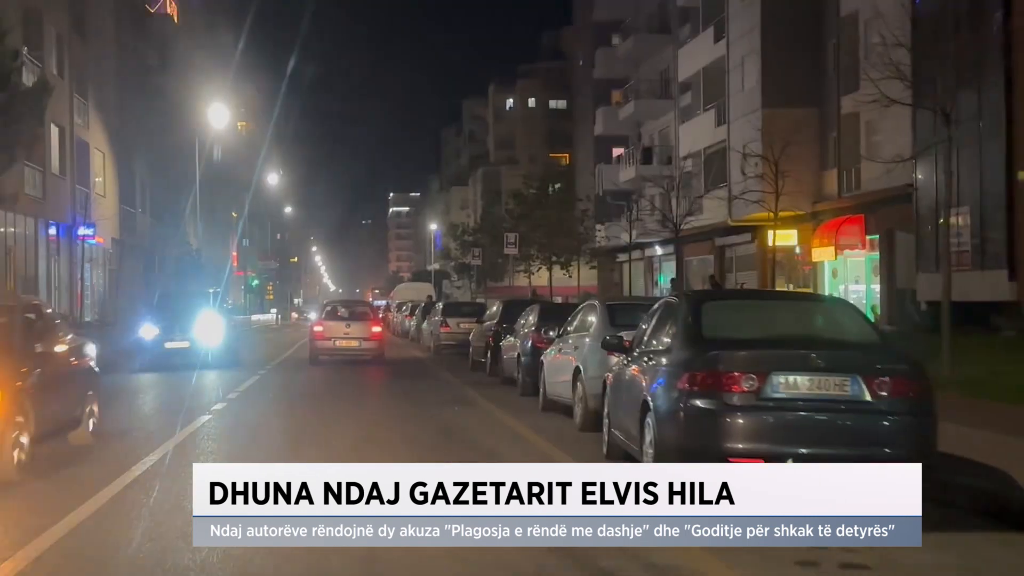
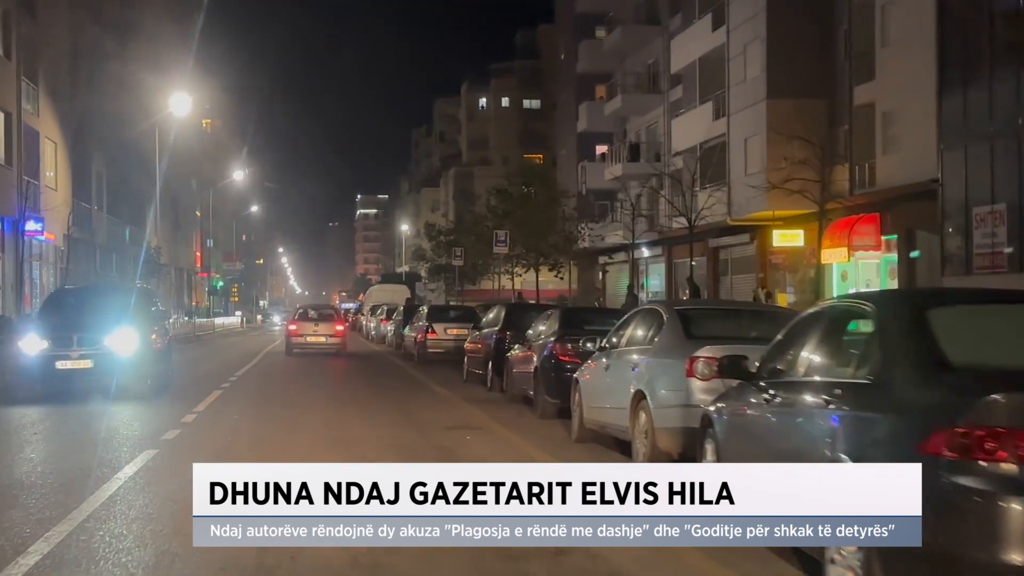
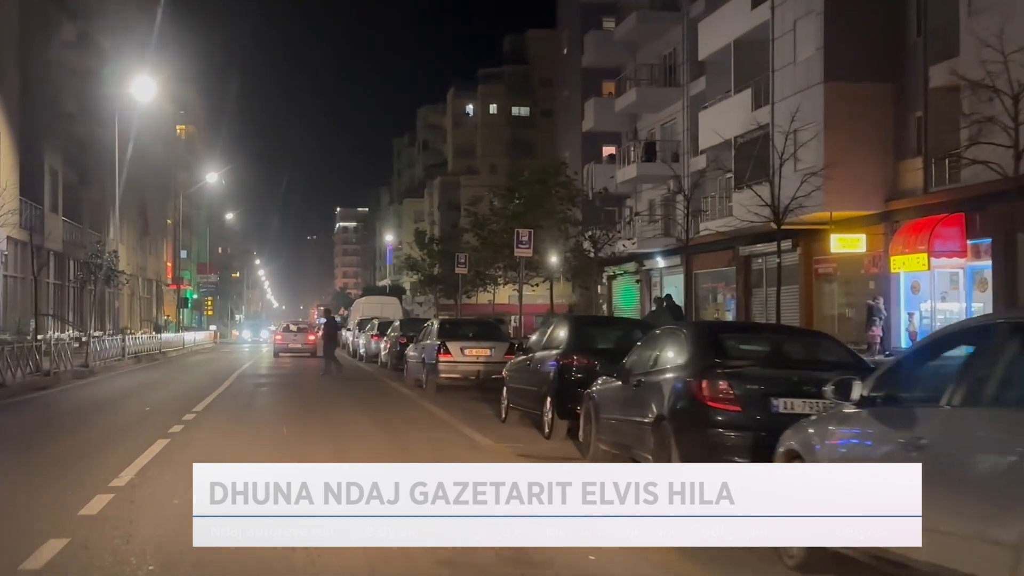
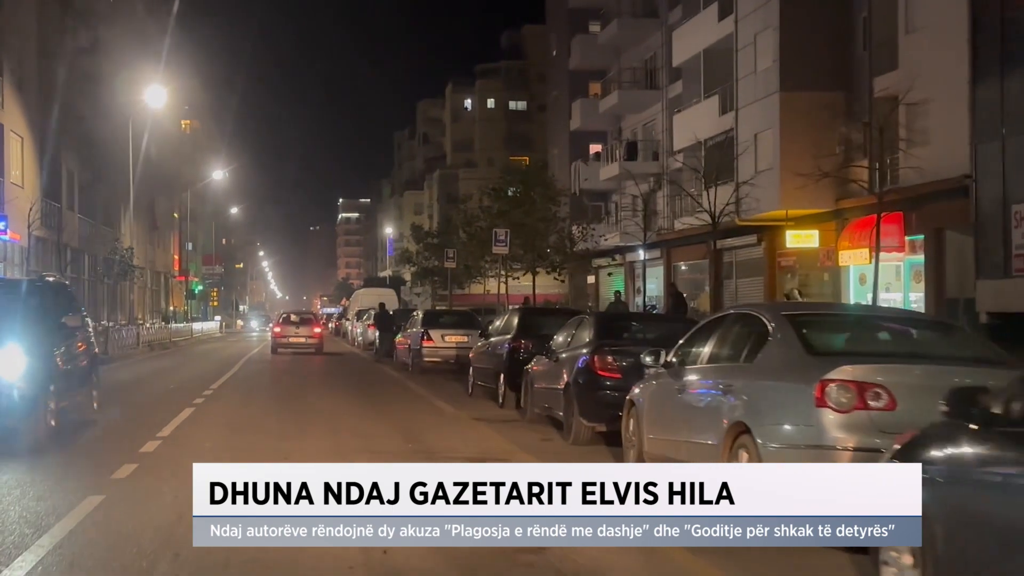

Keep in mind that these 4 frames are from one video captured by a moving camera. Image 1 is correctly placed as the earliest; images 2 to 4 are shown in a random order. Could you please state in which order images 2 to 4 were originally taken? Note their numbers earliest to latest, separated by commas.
2, 4, 3
